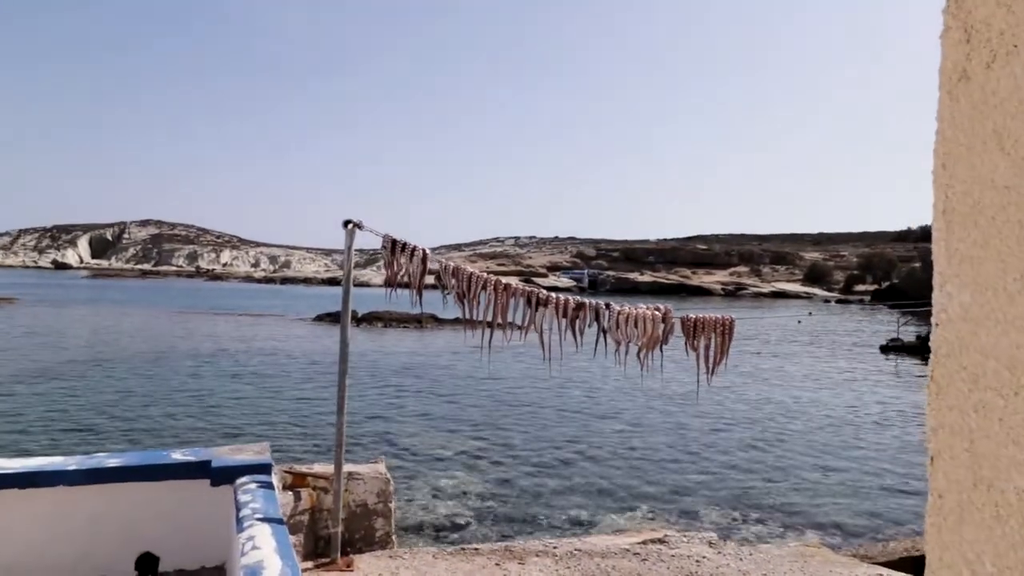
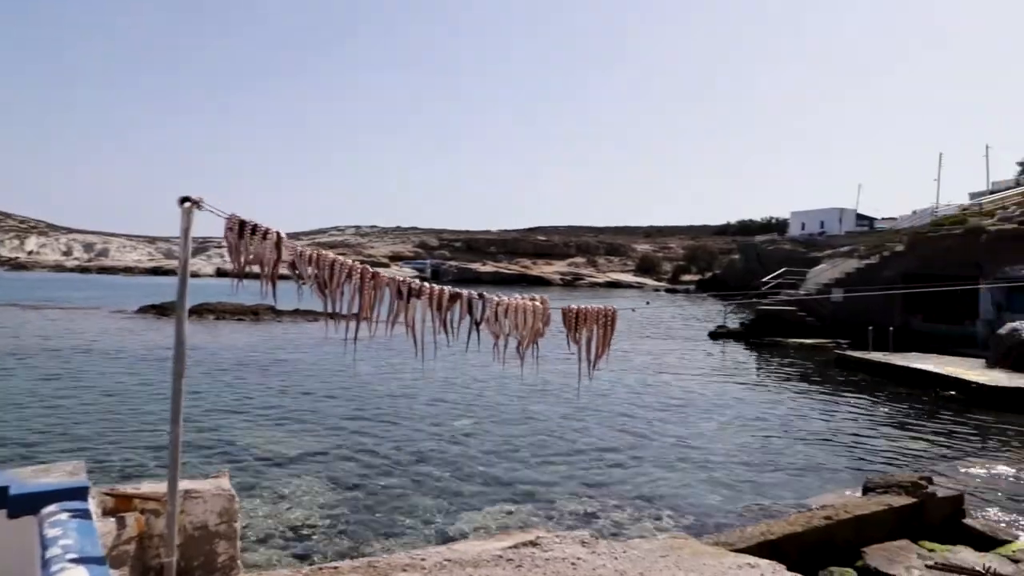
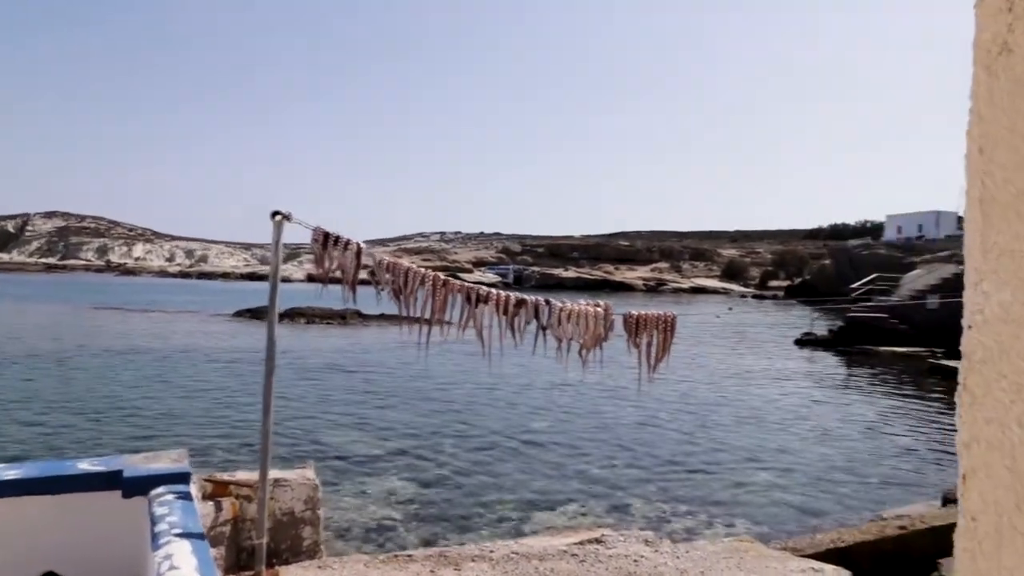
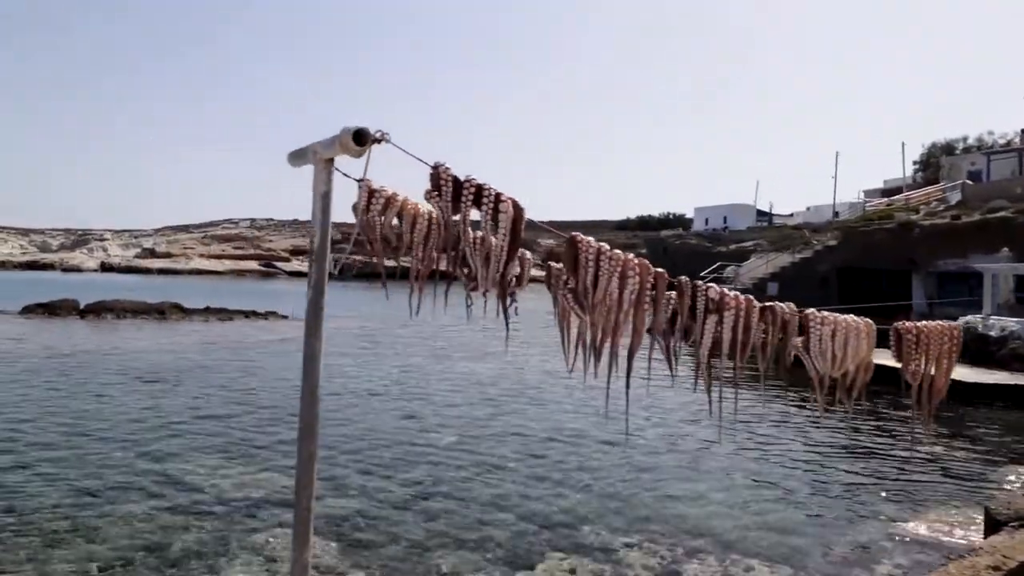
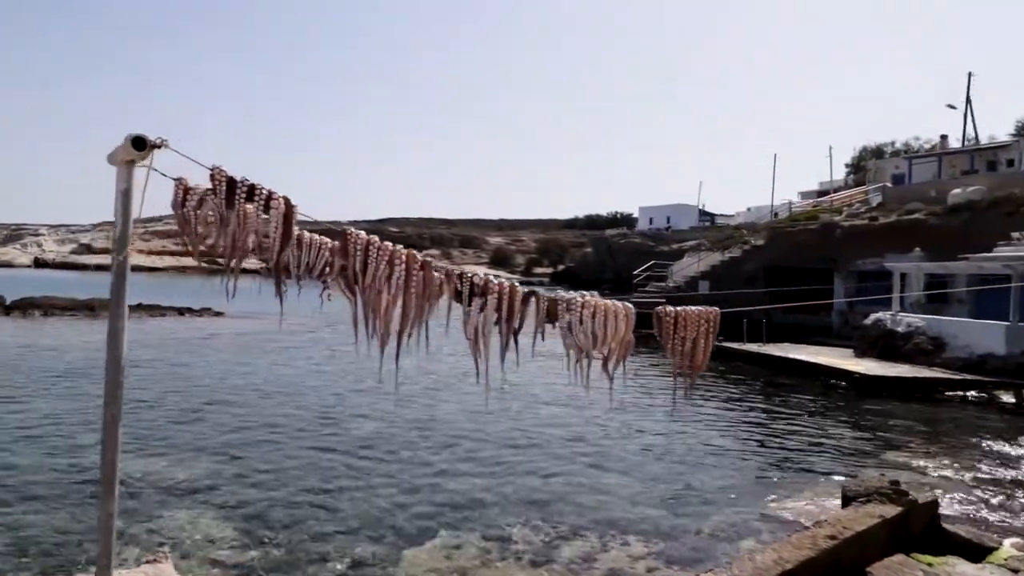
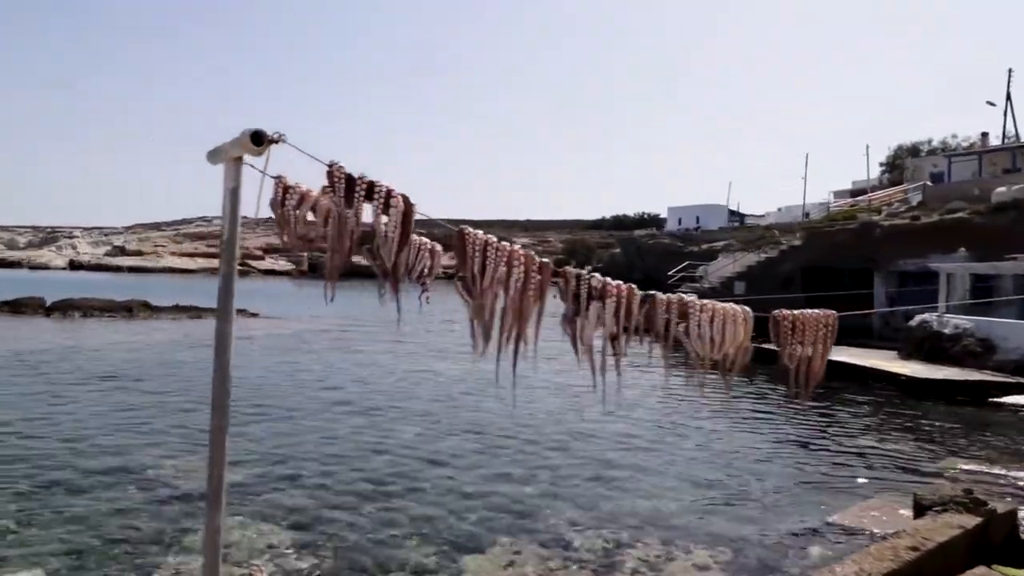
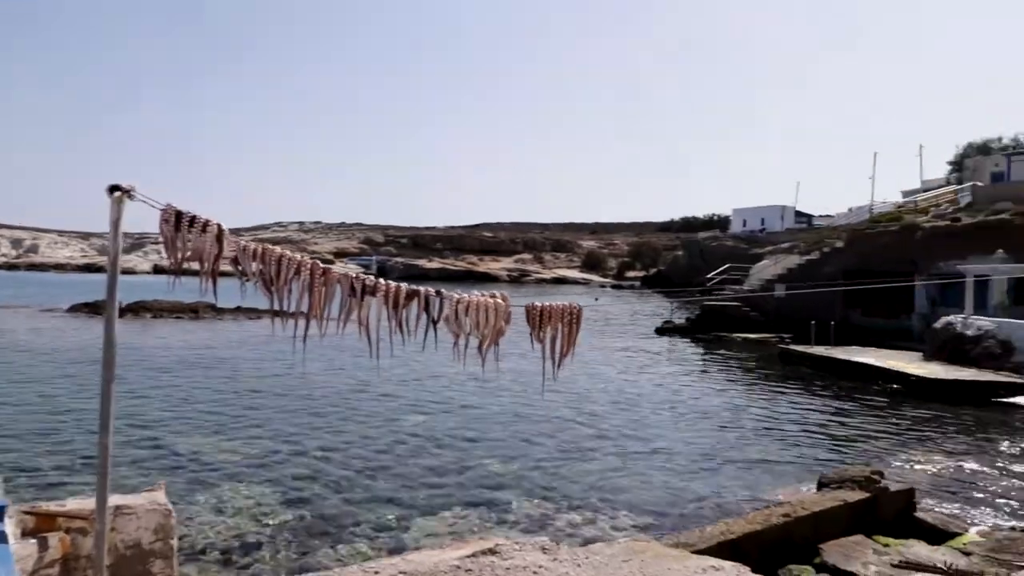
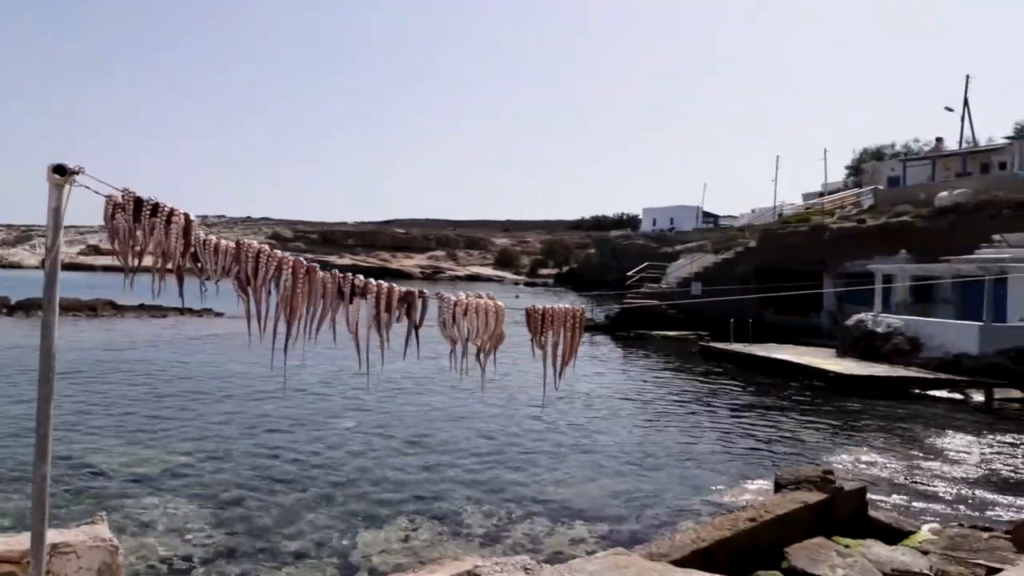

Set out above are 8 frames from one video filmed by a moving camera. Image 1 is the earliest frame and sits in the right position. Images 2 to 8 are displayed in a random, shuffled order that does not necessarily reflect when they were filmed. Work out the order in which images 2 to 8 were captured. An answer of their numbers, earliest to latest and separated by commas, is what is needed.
3, 2, 7, 8, 5, 6, 4
